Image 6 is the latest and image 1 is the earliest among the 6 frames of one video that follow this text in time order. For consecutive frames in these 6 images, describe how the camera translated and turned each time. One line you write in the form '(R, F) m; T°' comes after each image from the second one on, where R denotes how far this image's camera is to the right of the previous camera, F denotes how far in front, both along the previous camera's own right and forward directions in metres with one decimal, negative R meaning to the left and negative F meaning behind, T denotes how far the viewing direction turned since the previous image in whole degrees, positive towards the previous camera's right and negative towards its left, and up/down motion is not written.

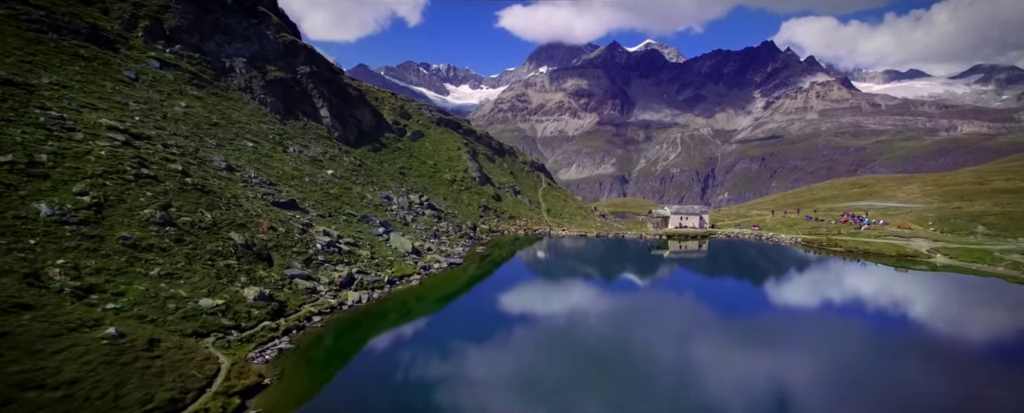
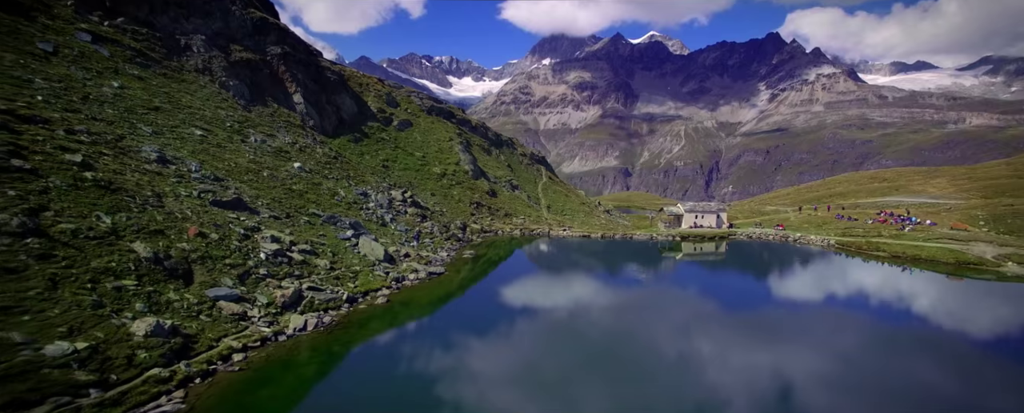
(+1.3, +11.1) m; 0°
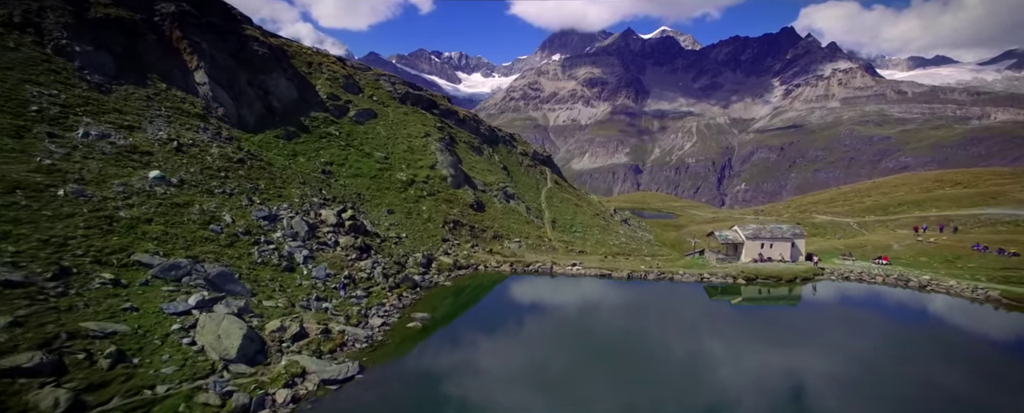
(+2.4, +28.9) m; -1°
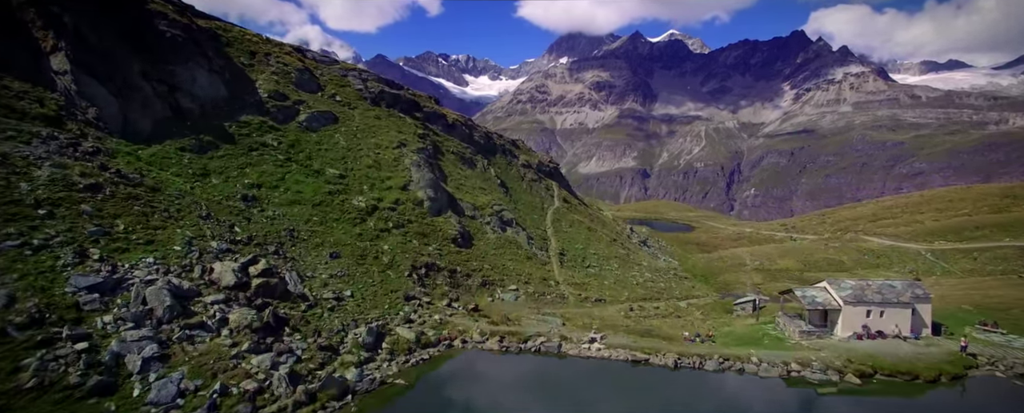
(+1.2, +21.5) m; -1°
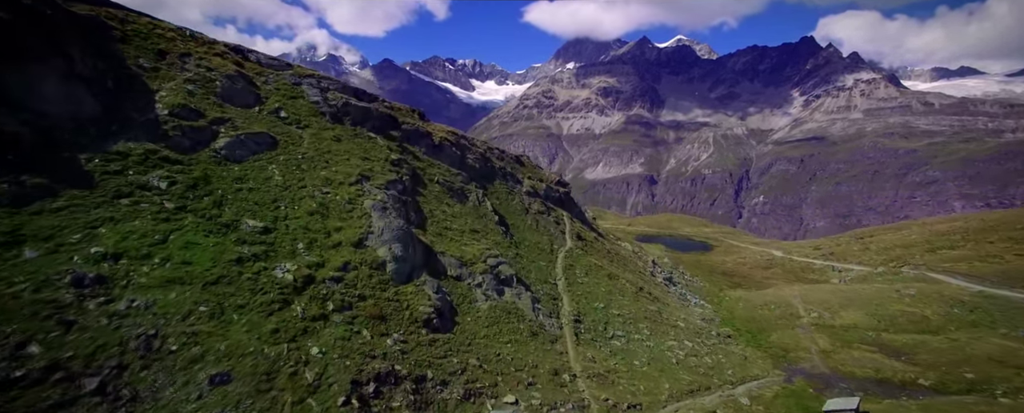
(+0.6, +20.7) m; -1°
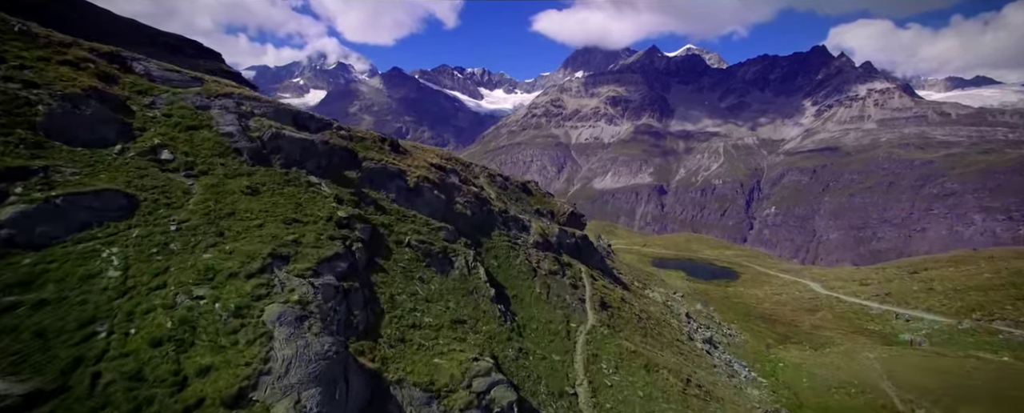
(+0.5, +22.0) m; -1°
